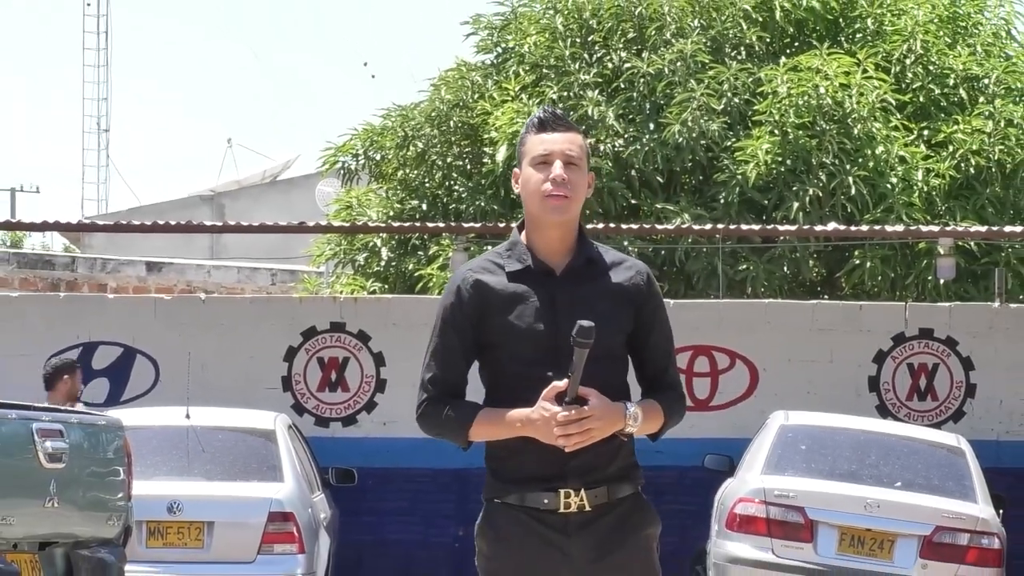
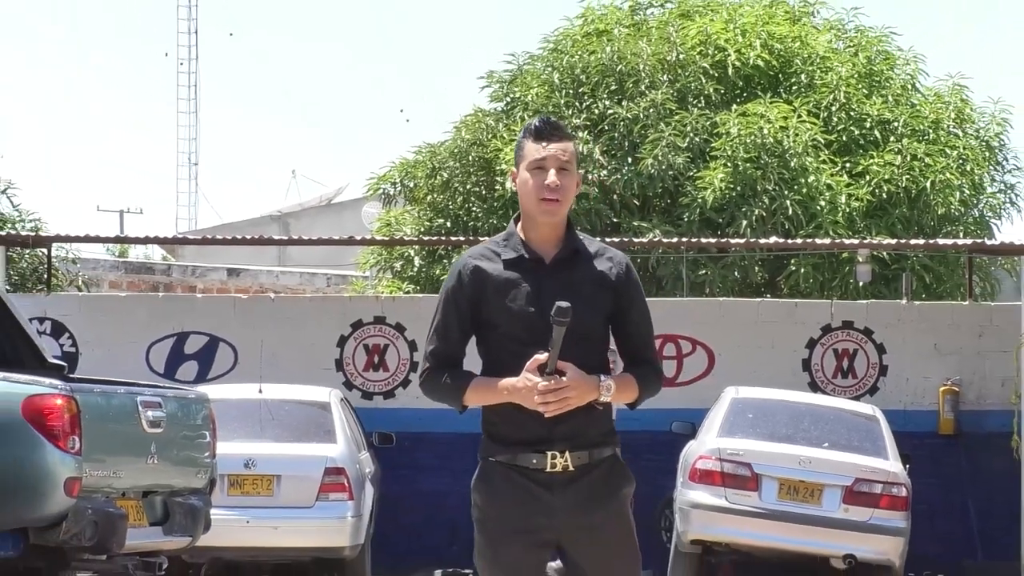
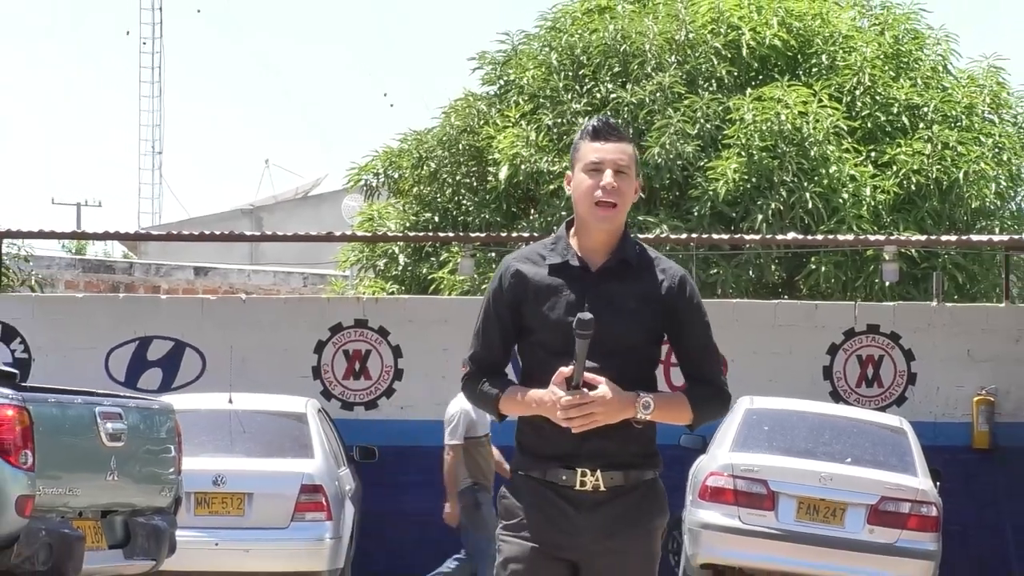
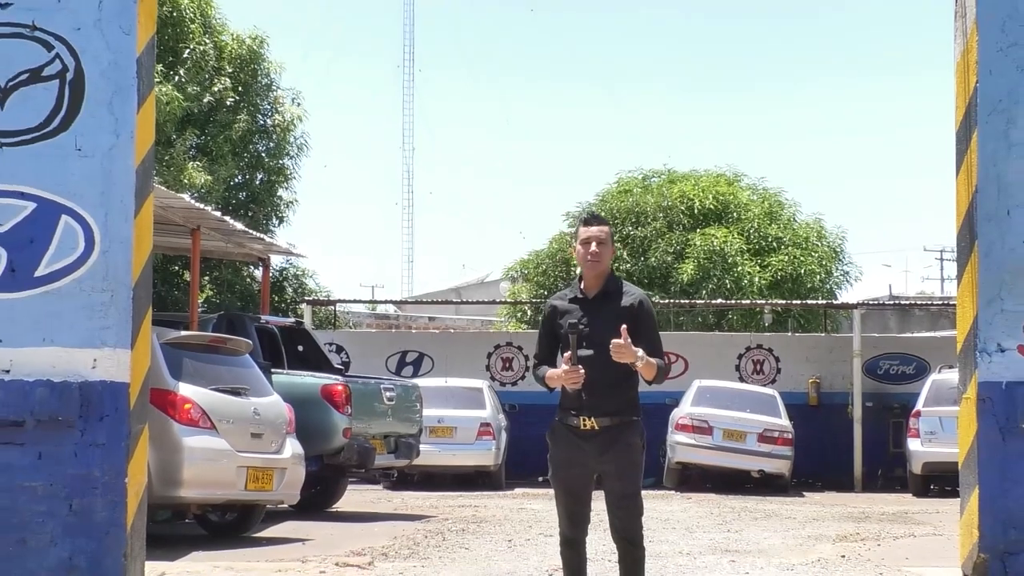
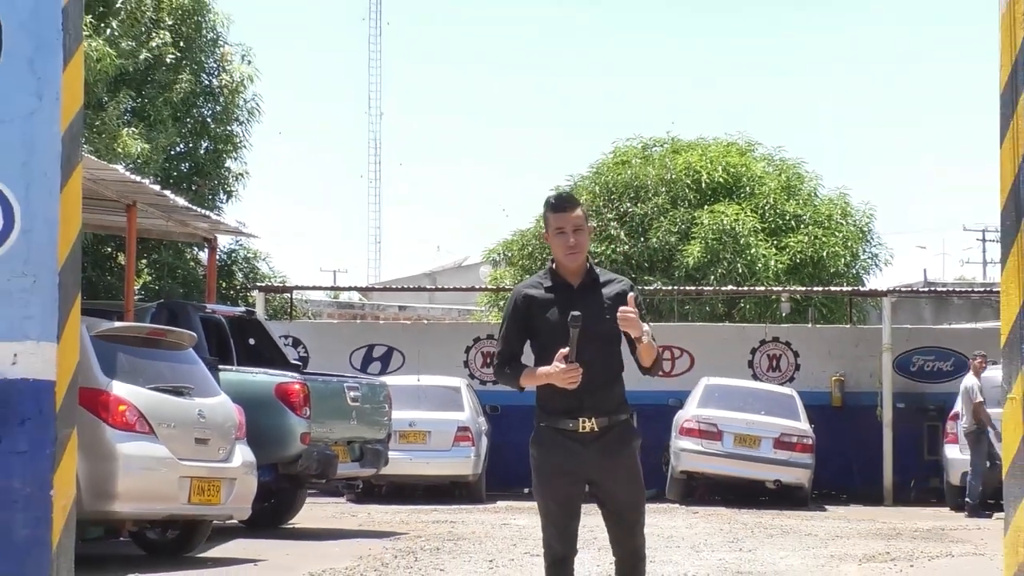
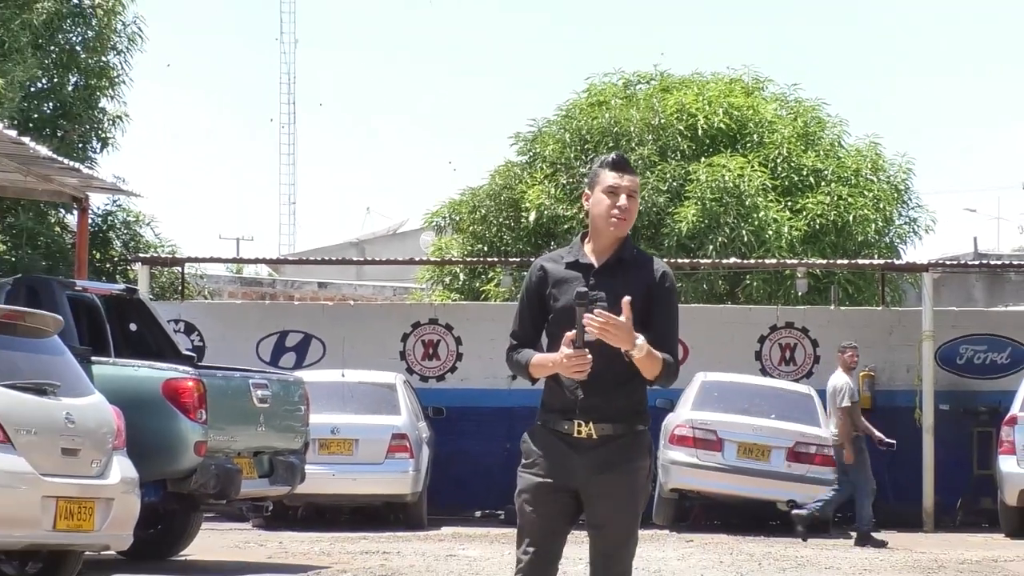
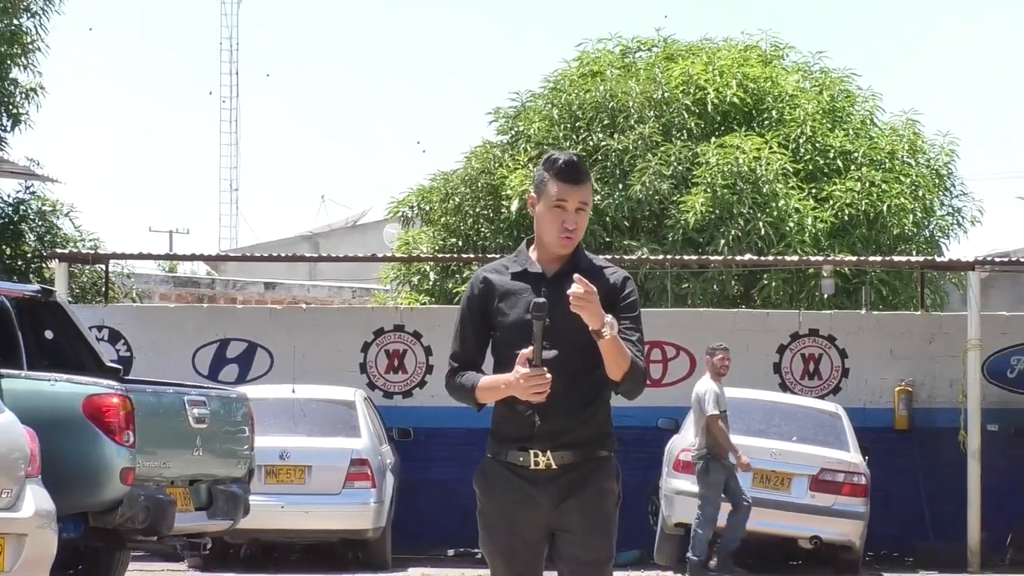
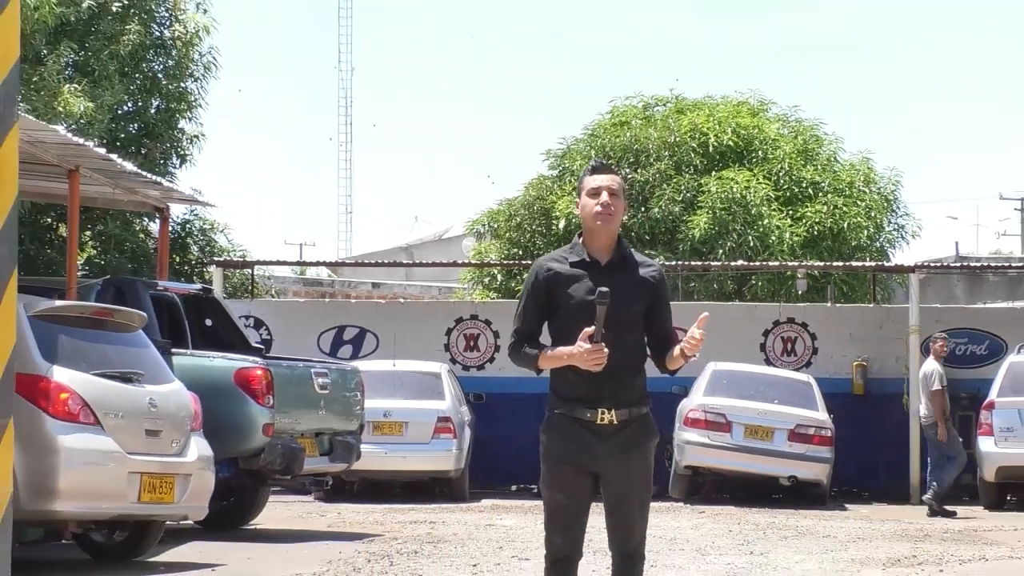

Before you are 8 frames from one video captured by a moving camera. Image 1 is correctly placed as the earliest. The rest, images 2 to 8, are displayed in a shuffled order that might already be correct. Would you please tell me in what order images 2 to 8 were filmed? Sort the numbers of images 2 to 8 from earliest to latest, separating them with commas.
3, 2, 7, 6, 8, 5, 4
